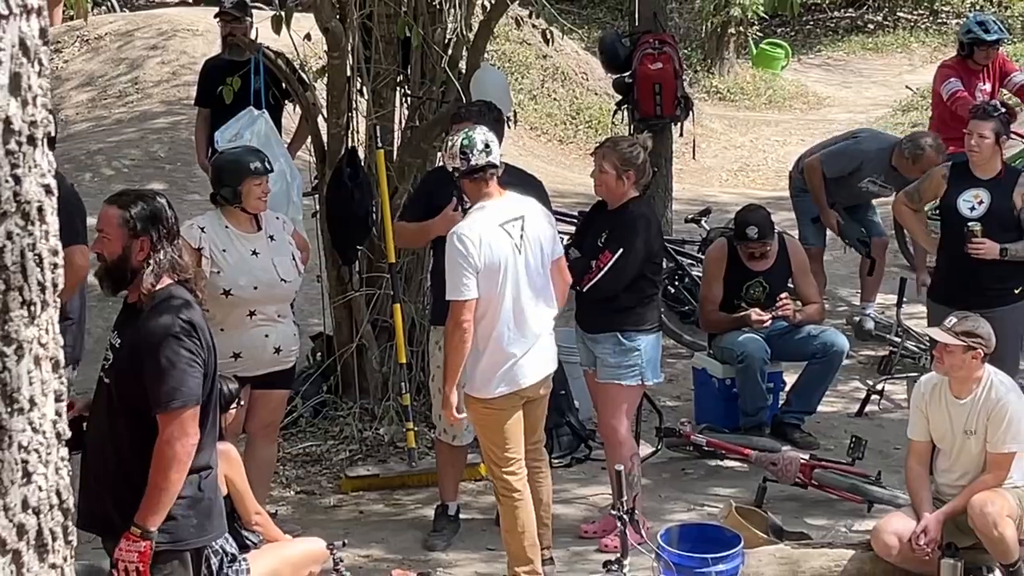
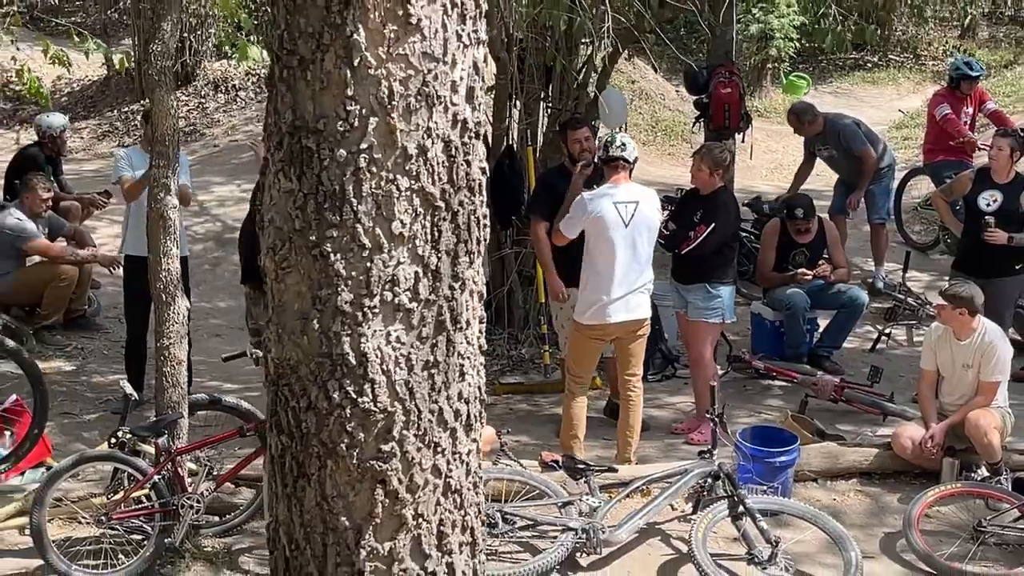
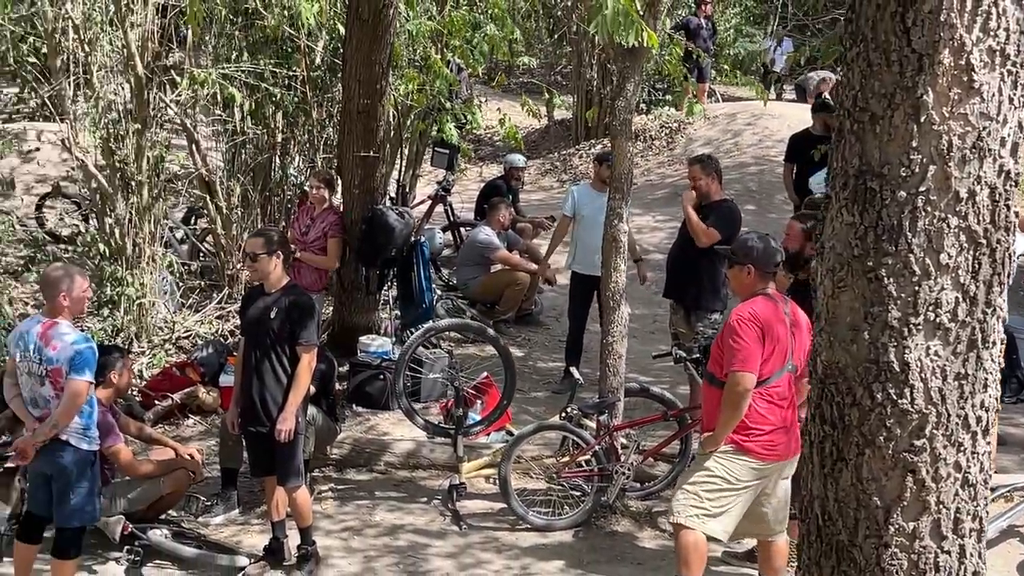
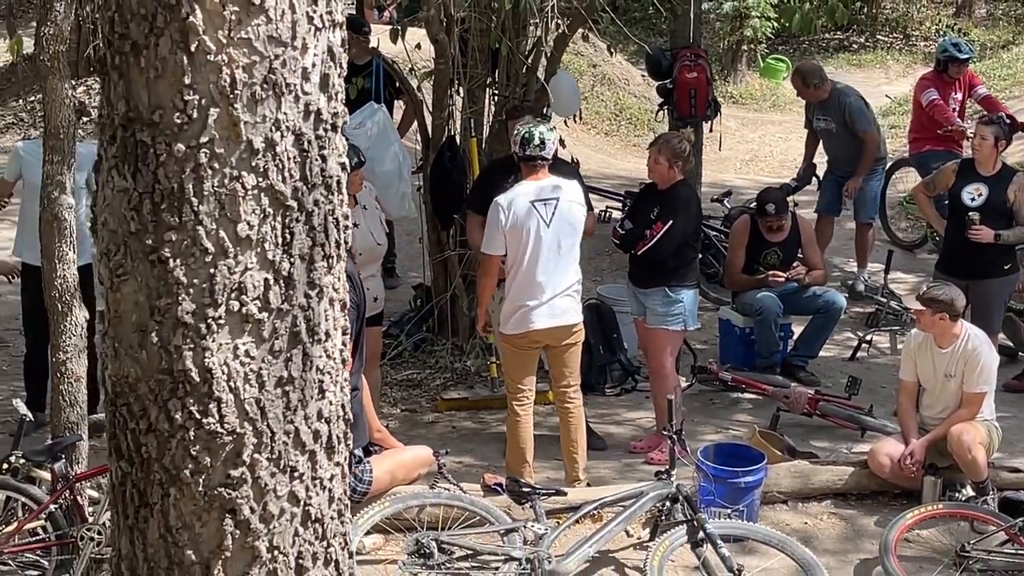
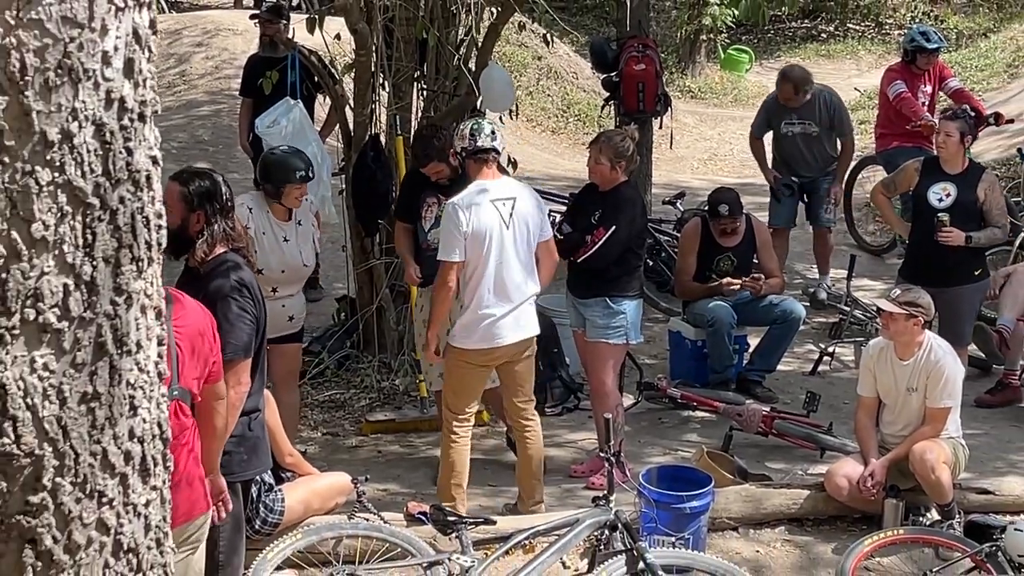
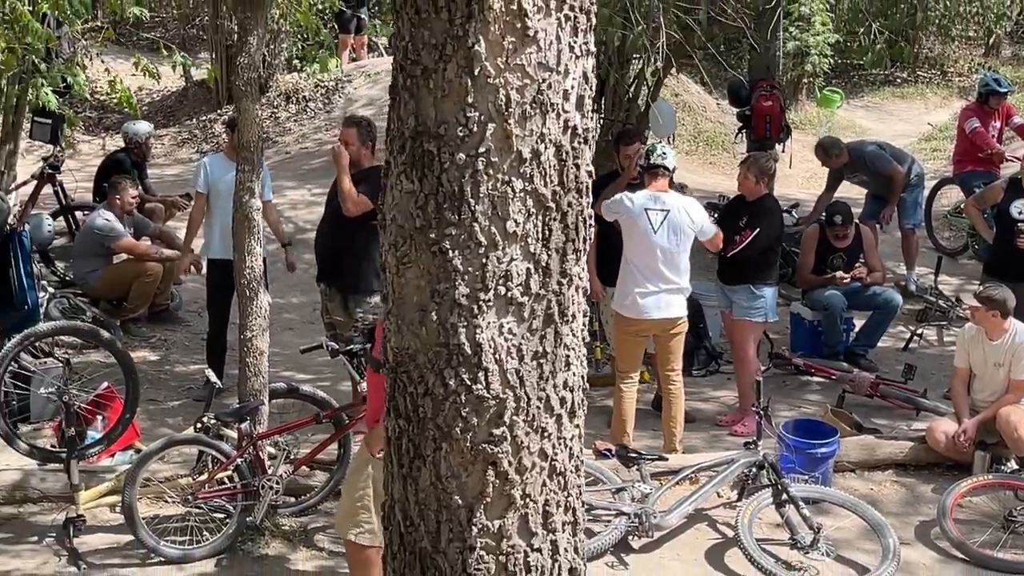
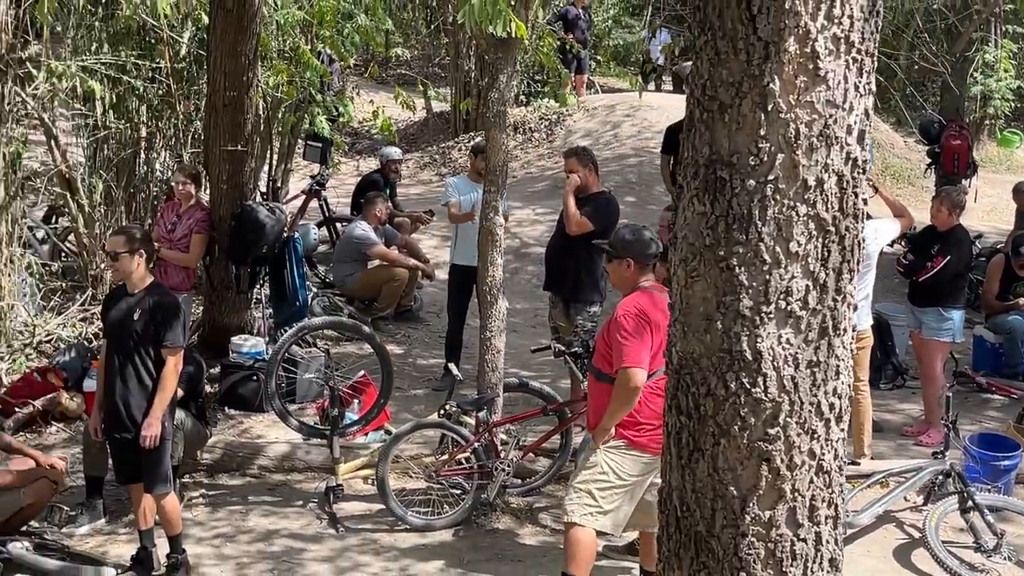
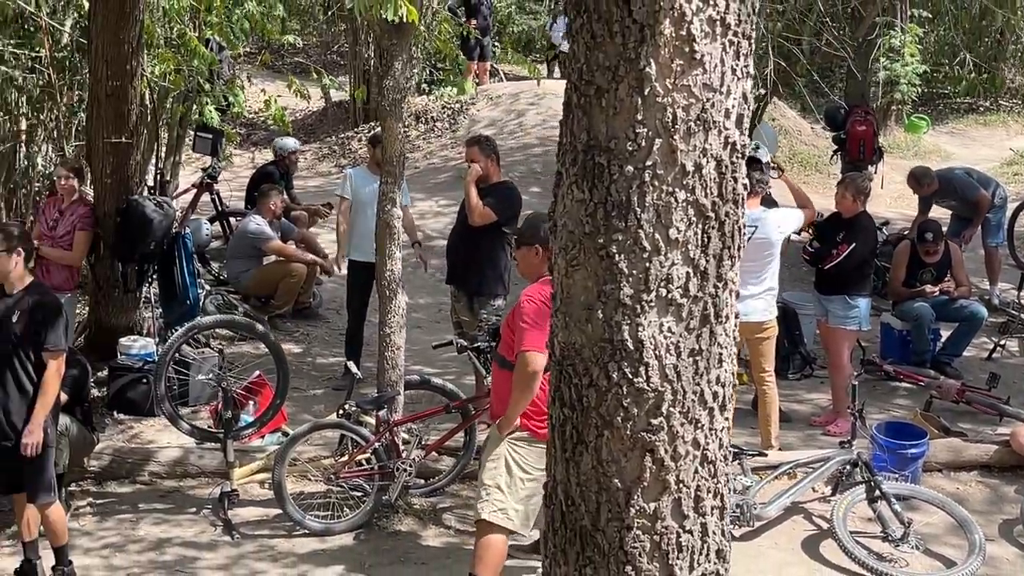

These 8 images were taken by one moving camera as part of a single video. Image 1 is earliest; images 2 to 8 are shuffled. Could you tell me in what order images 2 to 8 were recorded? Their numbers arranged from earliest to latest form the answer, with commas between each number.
5, 4, 2, 6, 8, 7, 3
